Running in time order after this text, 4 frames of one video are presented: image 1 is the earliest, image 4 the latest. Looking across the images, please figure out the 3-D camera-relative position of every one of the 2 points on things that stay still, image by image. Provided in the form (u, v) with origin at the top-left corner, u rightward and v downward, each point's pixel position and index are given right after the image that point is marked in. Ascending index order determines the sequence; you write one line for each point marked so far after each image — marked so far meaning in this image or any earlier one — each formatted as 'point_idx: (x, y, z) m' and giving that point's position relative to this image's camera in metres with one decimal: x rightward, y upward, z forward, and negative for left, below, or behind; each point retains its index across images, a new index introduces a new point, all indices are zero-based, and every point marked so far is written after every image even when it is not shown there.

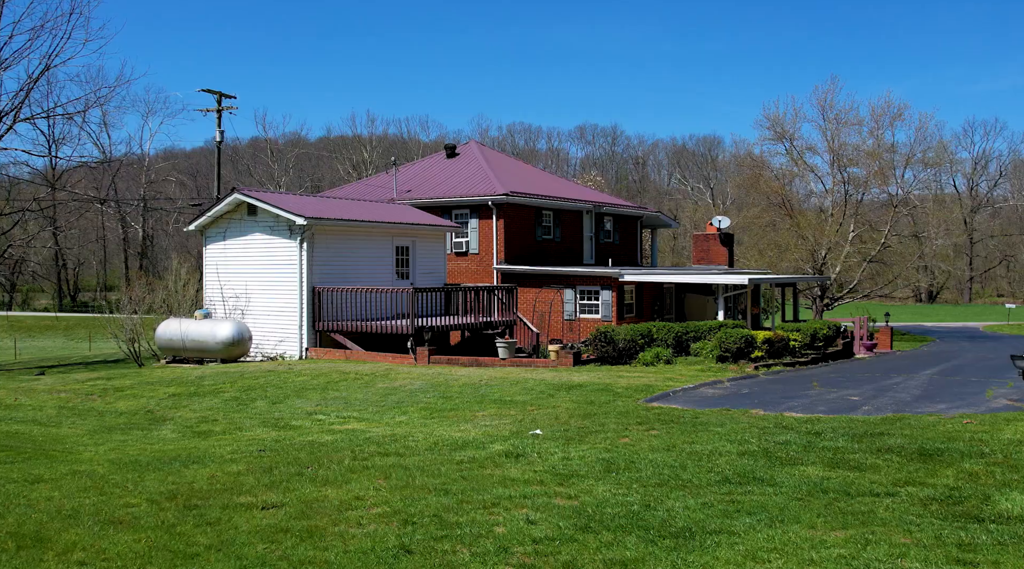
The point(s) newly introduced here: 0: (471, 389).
0: (-0.6, -1.6, +16.1) m
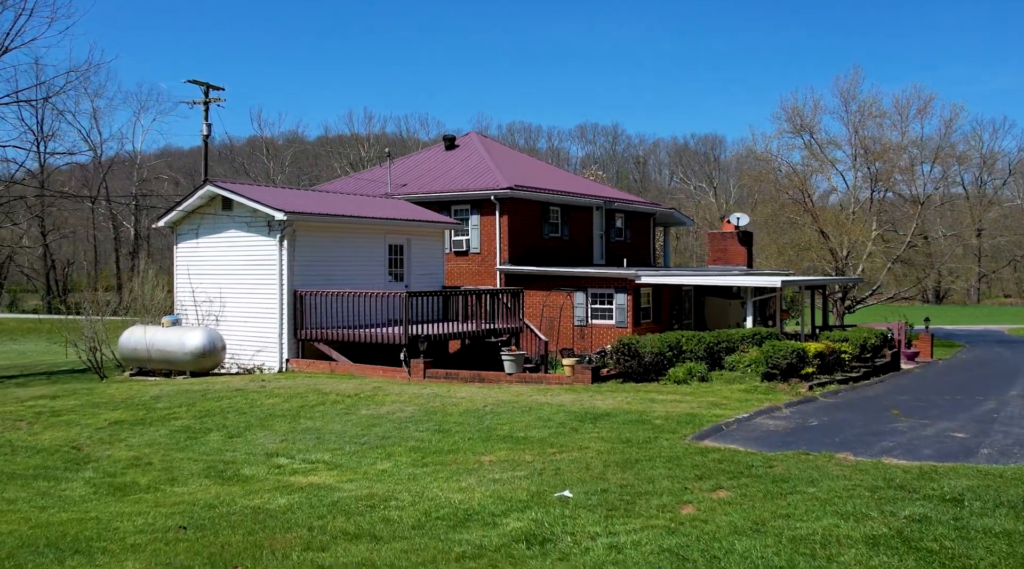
0: (-0.5, -1.7, +13.1) m
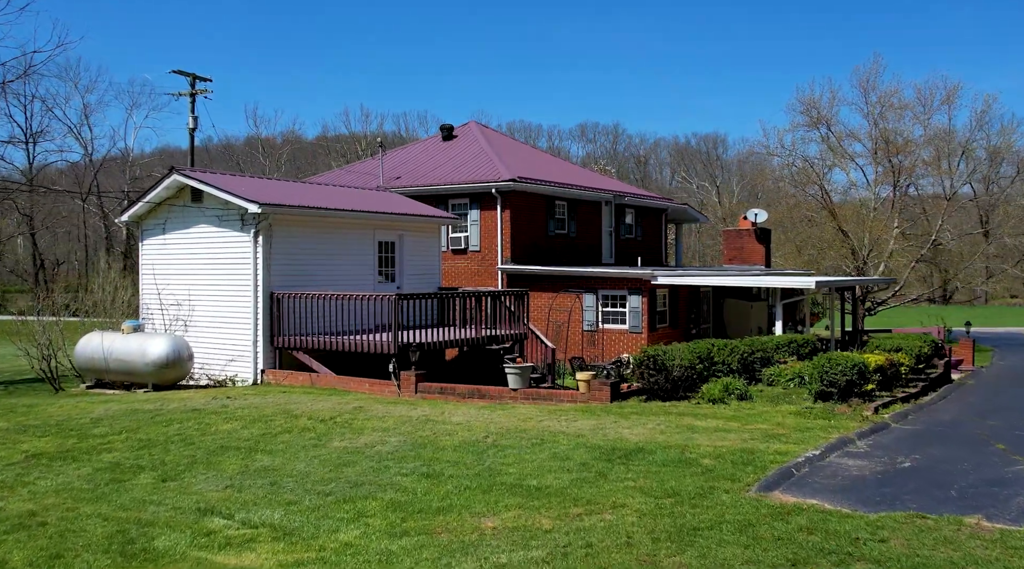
0: (-0.4, -1.7, +10.4) m
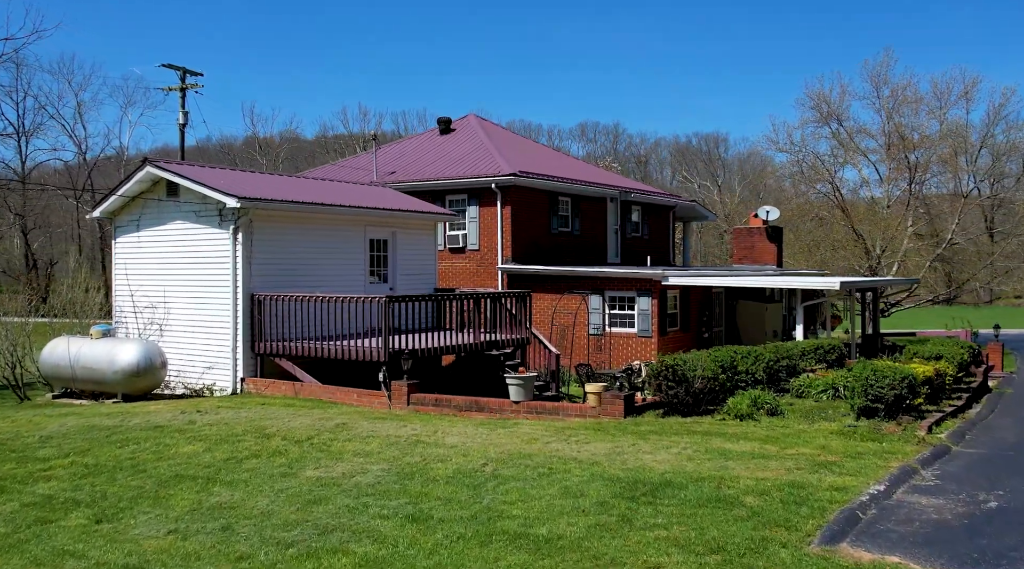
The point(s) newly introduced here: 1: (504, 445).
0: (-0.4, -1.7, +8.8) m
1: (-0.1, -1.7, +11.1) m
